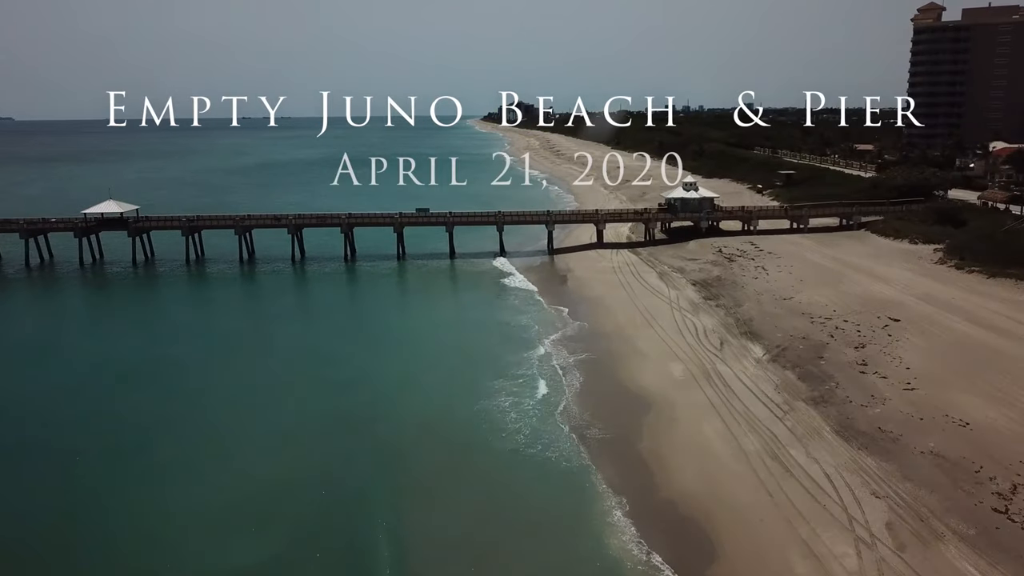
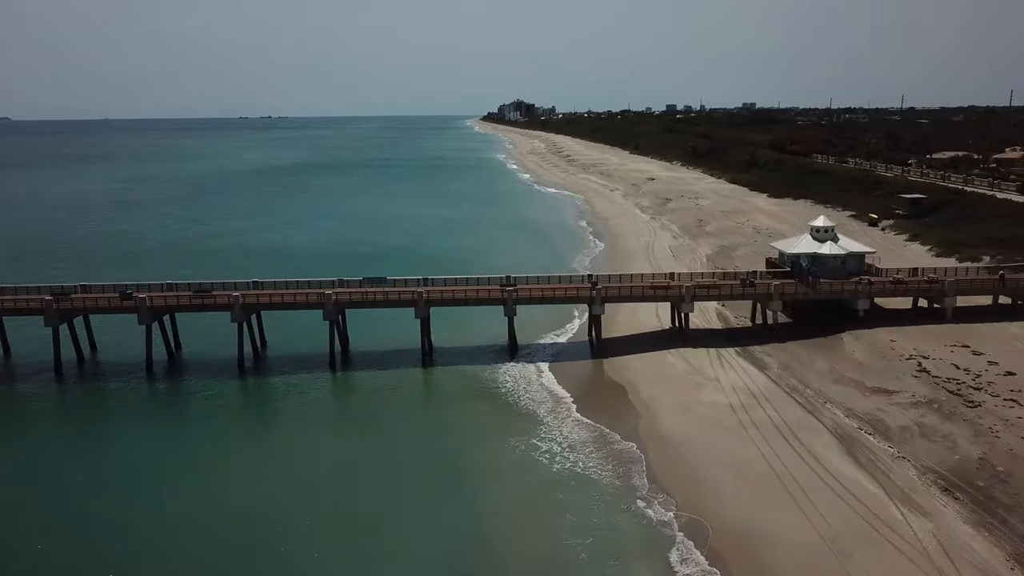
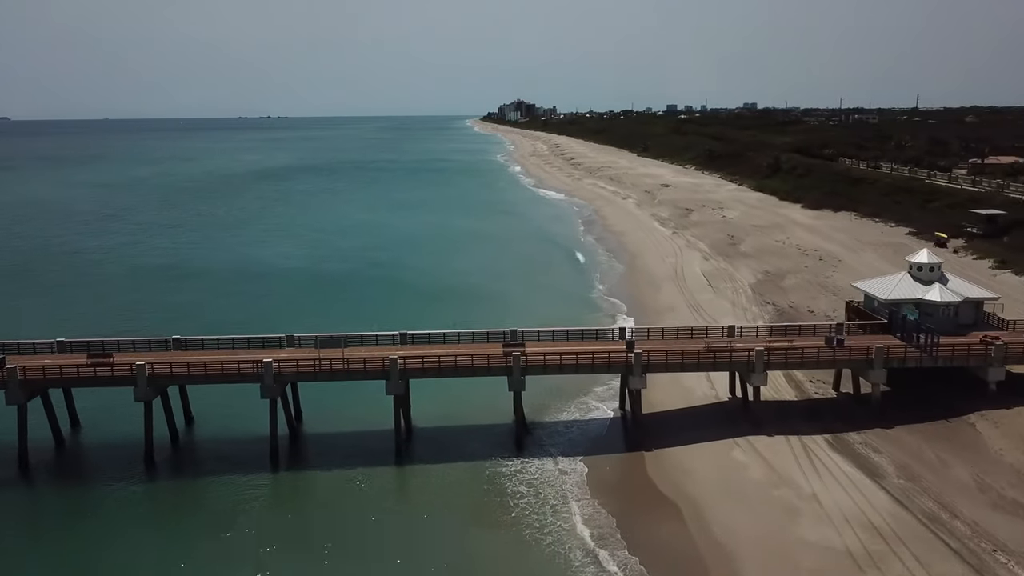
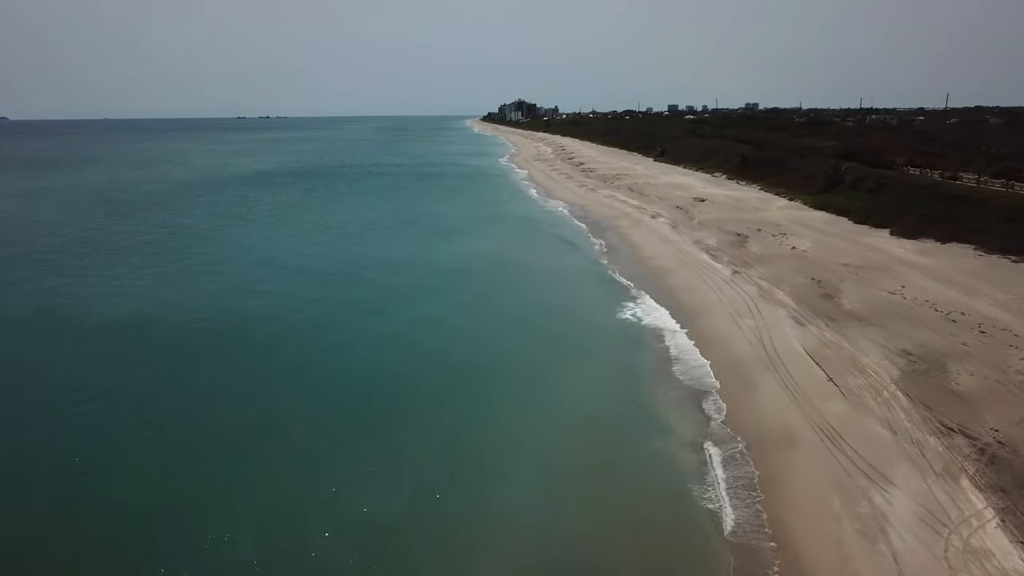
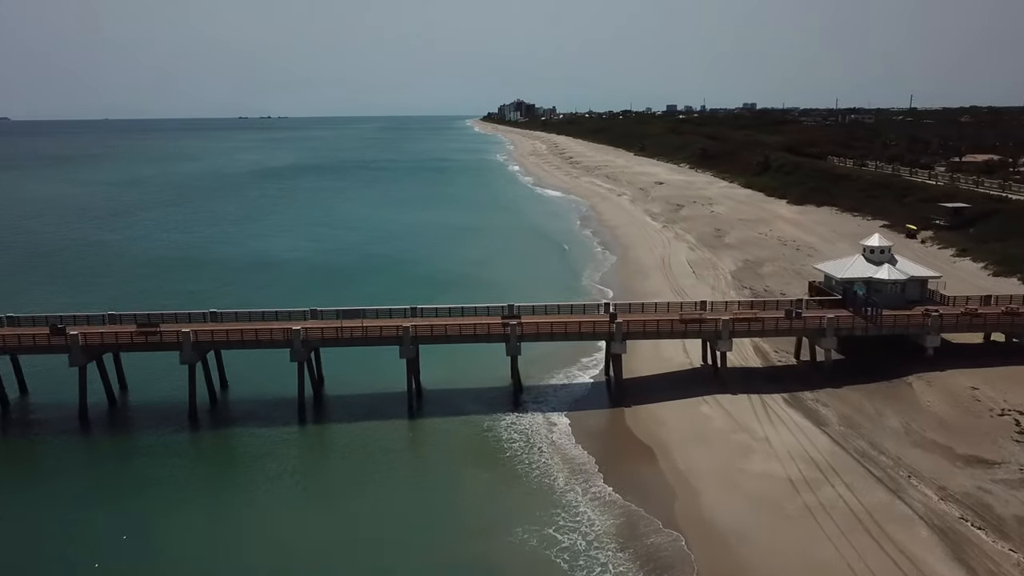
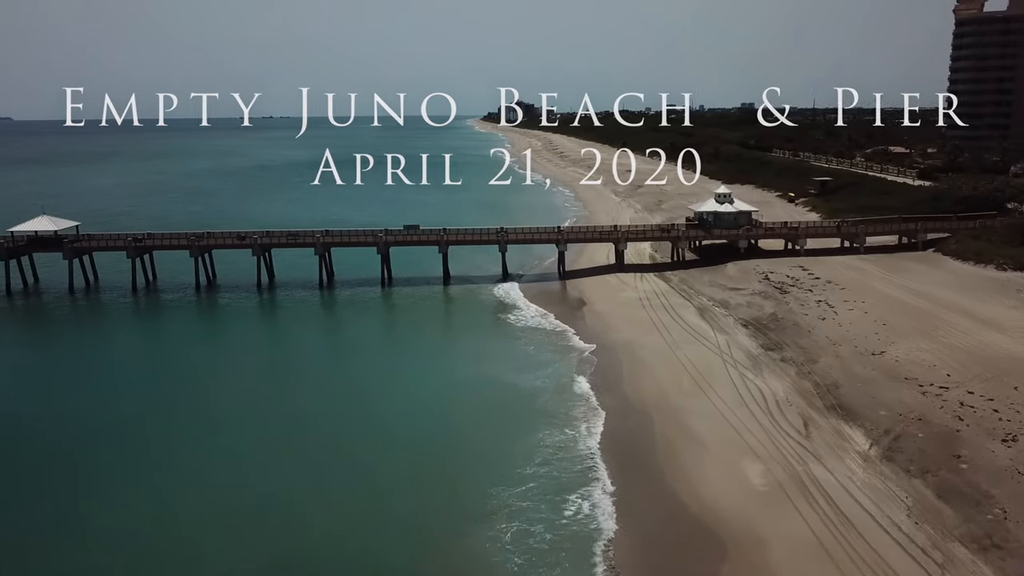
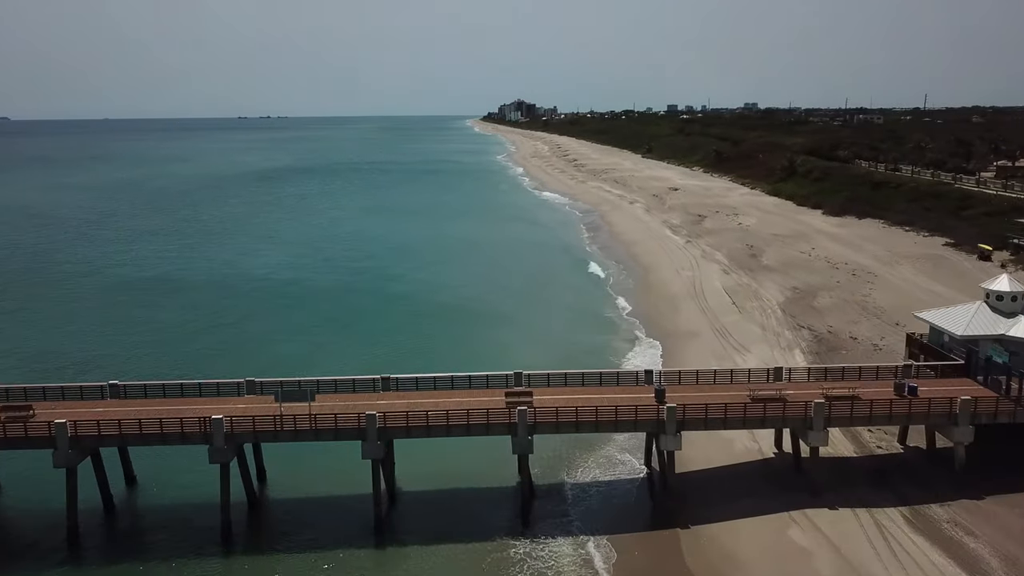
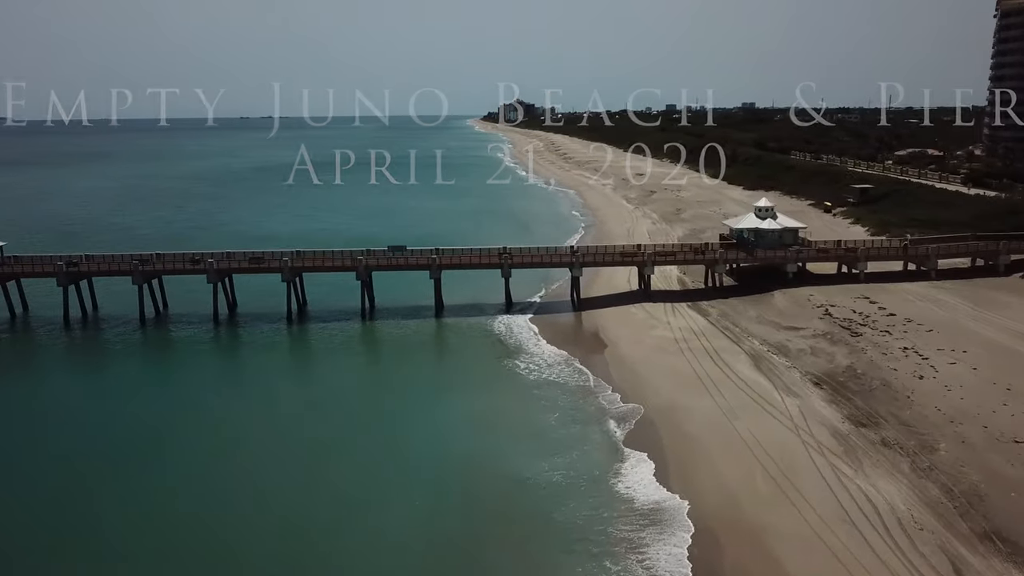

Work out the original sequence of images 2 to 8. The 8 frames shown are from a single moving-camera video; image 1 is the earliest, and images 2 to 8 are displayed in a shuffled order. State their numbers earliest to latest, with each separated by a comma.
6, 8, 2, 5, 3, 7, 4
